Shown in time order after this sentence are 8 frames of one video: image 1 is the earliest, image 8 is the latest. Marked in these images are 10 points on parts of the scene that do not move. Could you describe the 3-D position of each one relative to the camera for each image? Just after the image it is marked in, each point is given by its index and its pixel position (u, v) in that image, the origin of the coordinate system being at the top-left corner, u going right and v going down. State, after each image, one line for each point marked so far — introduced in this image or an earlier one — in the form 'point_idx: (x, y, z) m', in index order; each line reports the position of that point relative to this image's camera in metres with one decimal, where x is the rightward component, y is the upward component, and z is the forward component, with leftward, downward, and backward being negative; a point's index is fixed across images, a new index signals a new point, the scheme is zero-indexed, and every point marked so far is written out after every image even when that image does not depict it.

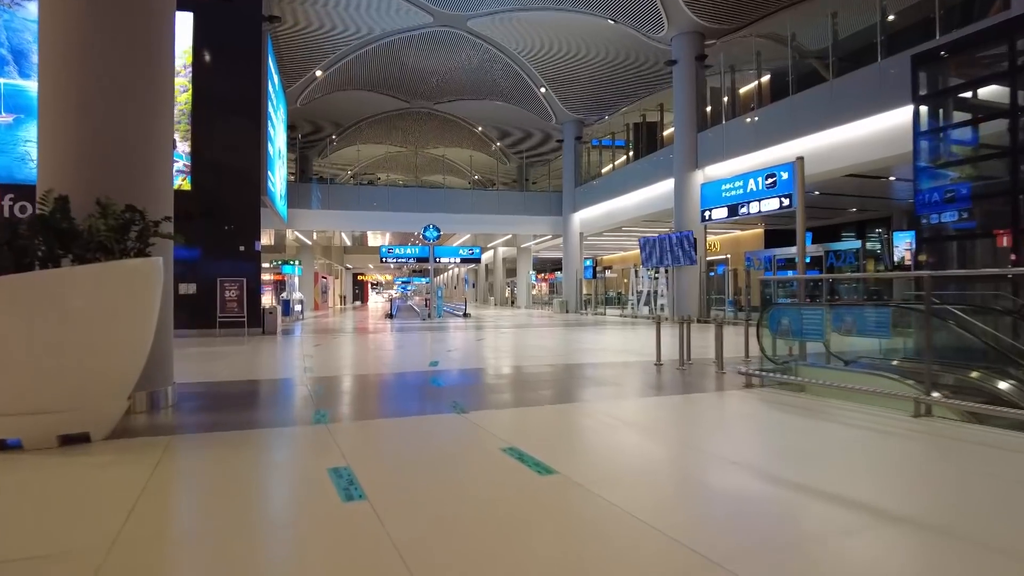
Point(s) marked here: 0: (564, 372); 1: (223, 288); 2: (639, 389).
0: (+0.7, -1.2, +9.2) m
1: (-6.8, 0.0, +15.4) m
2: (+1.5, -1.2, +7.7) m
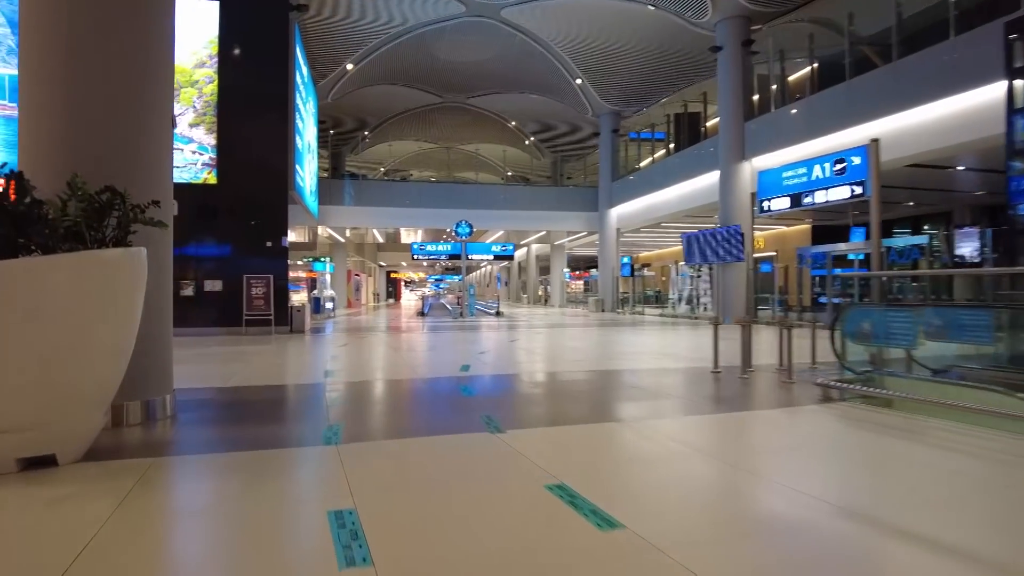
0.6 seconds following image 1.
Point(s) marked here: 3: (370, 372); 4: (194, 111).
0: (+1.2, -1.2, +8.4) m
1: (-6.0, 0.0, +15.0) m
2: (+1.9, -1.2, +6.9) m
3: (-2.5, -1.4, +11.2) m
4: (-7.1, +4.0, +14.6) m
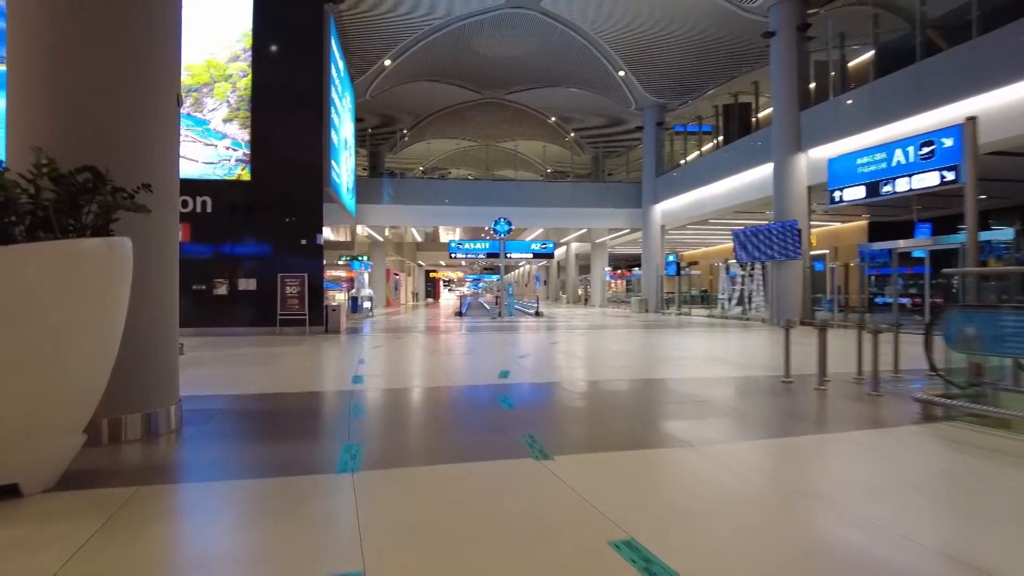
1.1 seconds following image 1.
0: (+1.7, -1.2, +7.7) m
1: (-5.1, +0.1, +14.6) m
2: (+2.3, -1.2, +6.1) m
3: (-1.8, -1.4, +10.6) m
4: (-6.2, +4.0, +14.3) m
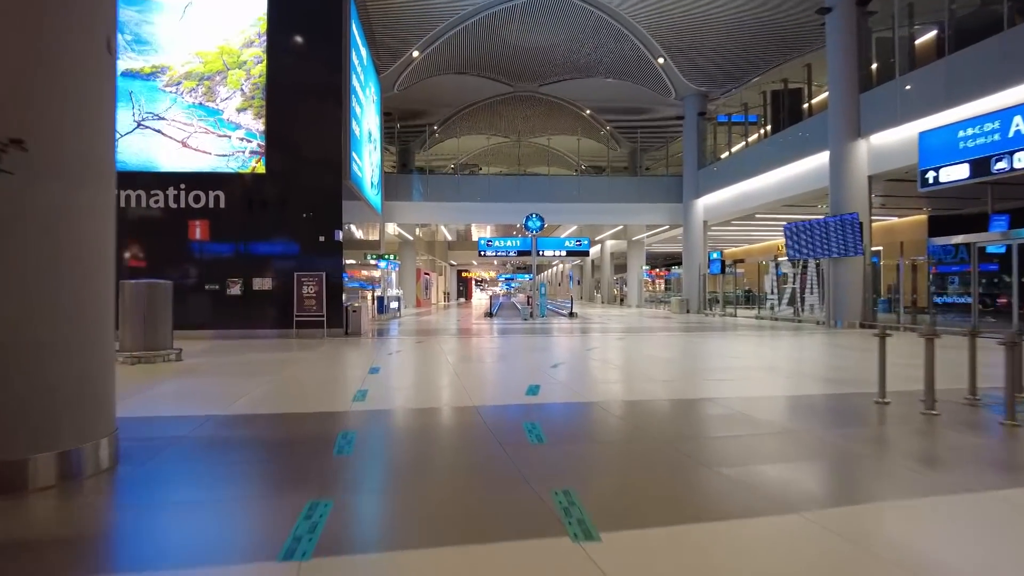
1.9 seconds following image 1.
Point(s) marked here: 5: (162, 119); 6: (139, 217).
0: (+2.0, -1.2, +6.4) m
1: (-4.4, +0.1, +13.8) m
2: (+2.6, -1.2, +4.9) m
3: (-1.3, -1.4, +9.6) m
4: (-5.6, +4.0, +13.5) m
5: (-7.1, +3.4, +13.2) m
6: (-7.5, +1.4, +13.3) m
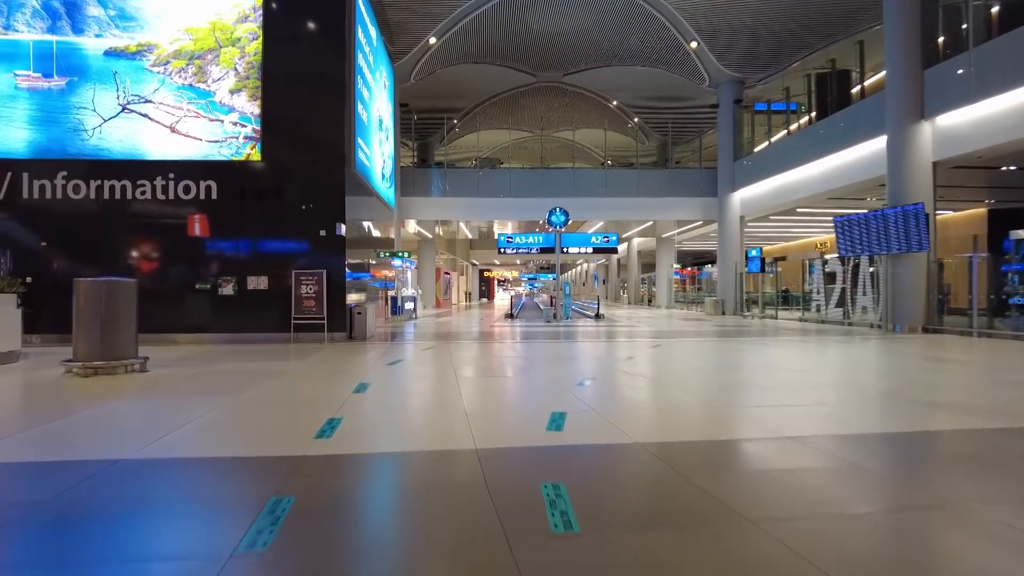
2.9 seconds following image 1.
0: (+2.2, -1.2, +5.0) m
1: (-4.0, +0.1, +12.5) m
2: (+2.6, -1.2, +3.4) m
3: (-1.1, -1.4, +8.3) m
4: (-5.2, +4.0, +12.3) m
5: (-6.7, +3.4, +12.1) m
6: (-7.1, +1.4, +12.2) m
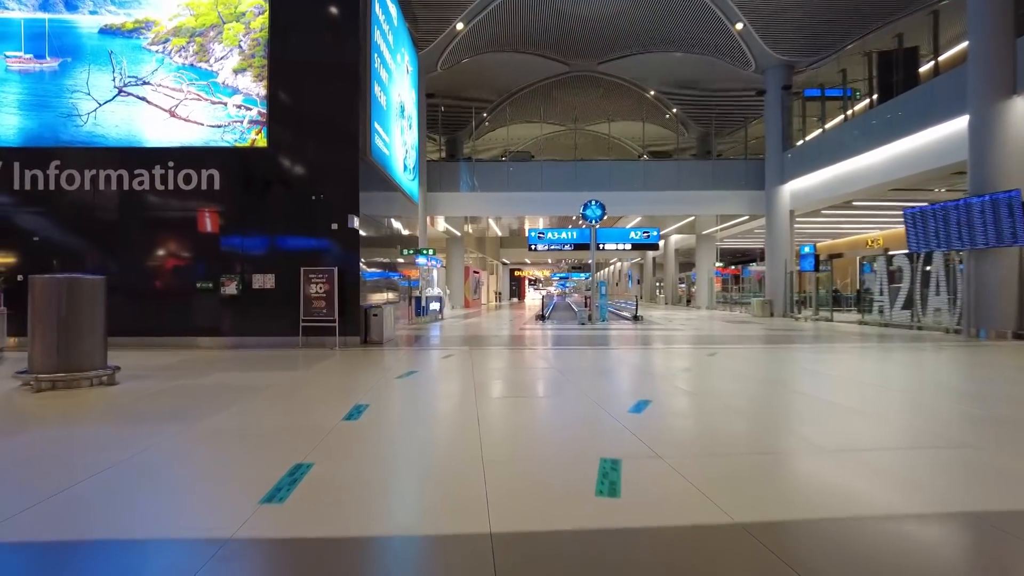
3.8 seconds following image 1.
0: (+2.4, -1.2, +3.6) m
1: (-3.5, +0.1, +11.4) m
2: (+2.7, -1.2, +2.0) m
3: (-0.7, -1.4, +7.0) m
4: (-4.6, +4.0, +11.2) m
5: (-6.2, +3.5, +11.1) m
6: (-6.6, +1.5, +11.2) m
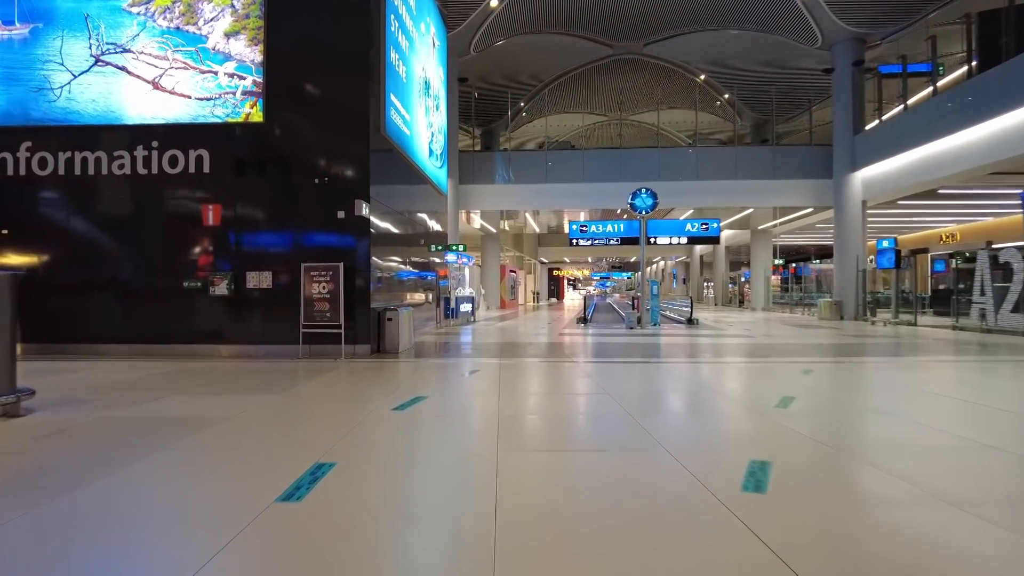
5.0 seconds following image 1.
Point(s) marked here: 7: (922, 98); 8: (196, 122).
0: (+2.5, -1.2, +1.6) m
1: (-2.9, +0.1, +9.8) m
2: (+2.8, -1.2, 0.0) m
3: (-0.4, -1.4, +5.3) m
4: (-4.1, +4.0, +9.7) m
5: (-5.6, +3.5, +9.7) m
6: (-6.0, +1.5, +9.8) m
7: (+11.3, +5.2, +18.1) m
8: (-4.6, +2.4, +9.8) m
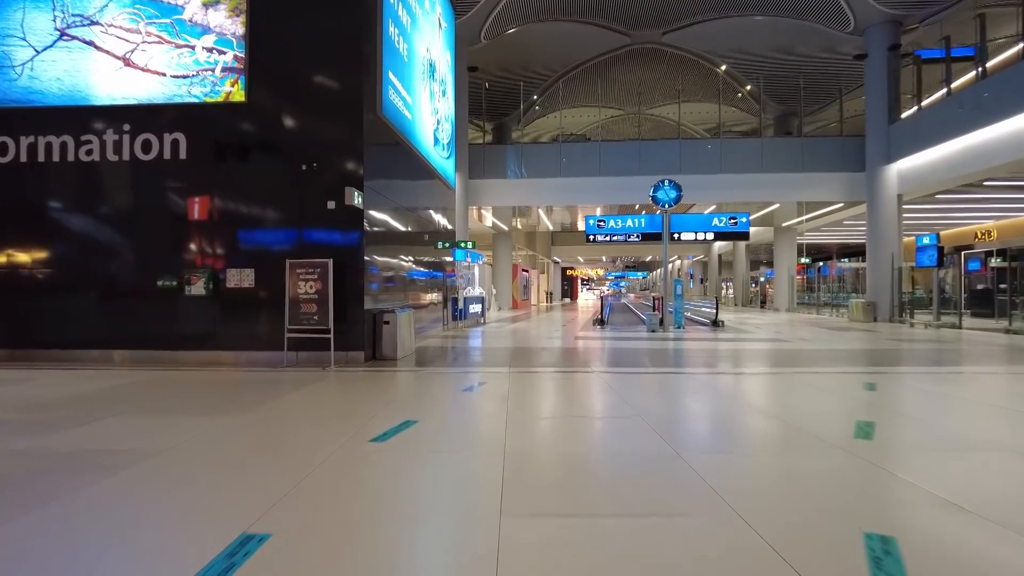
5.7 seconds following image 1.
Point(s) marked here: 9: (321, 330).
0: (+2.5, -1.2, +0.6) m
1: (-2.7, +0.1, +8.8) m
2: (+2.7, -1.2, -1.1) m
3: (-0.4, -1.3, +4.2) m
4: (-3.9, +4.0, +8.7) m
5: (-5.5, +3.5, +8.7) m
6: (-5.9, +1.5, +8.9) m
7: (+11.6, +5.2, +16.9) m
8: (-4.5, +2.4, +8.8) m
9: (-2.4, -0.6, +8.9) m
